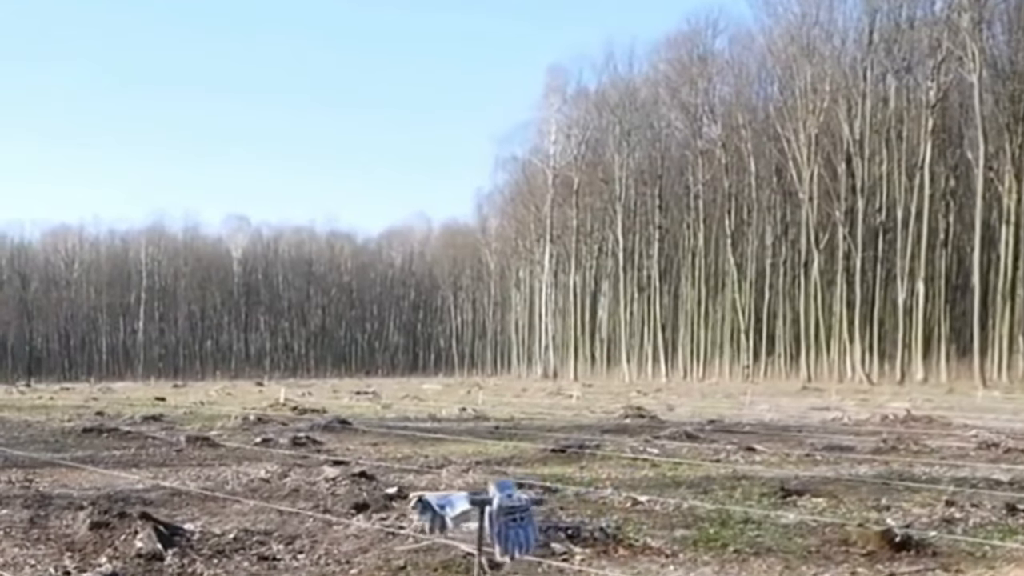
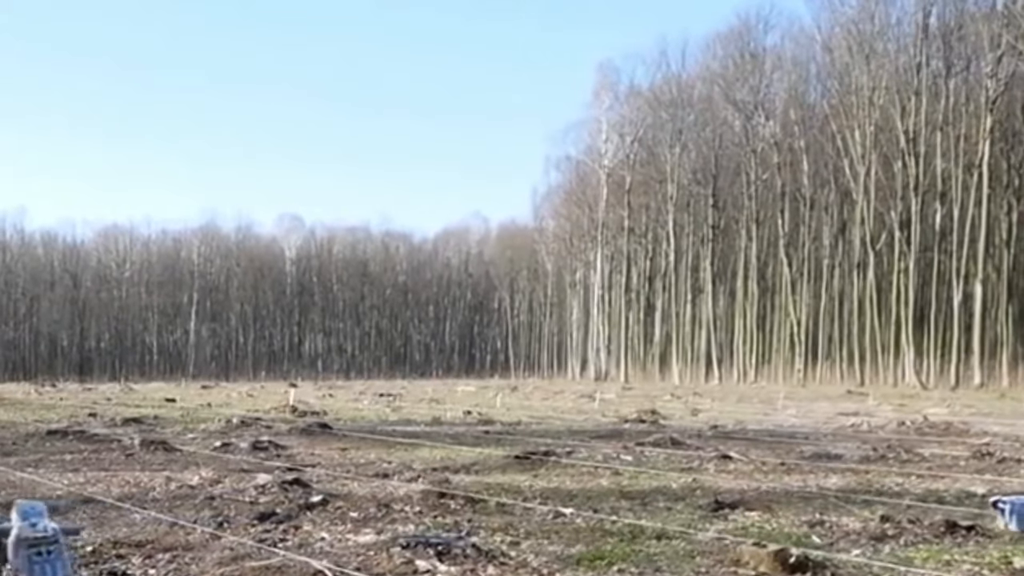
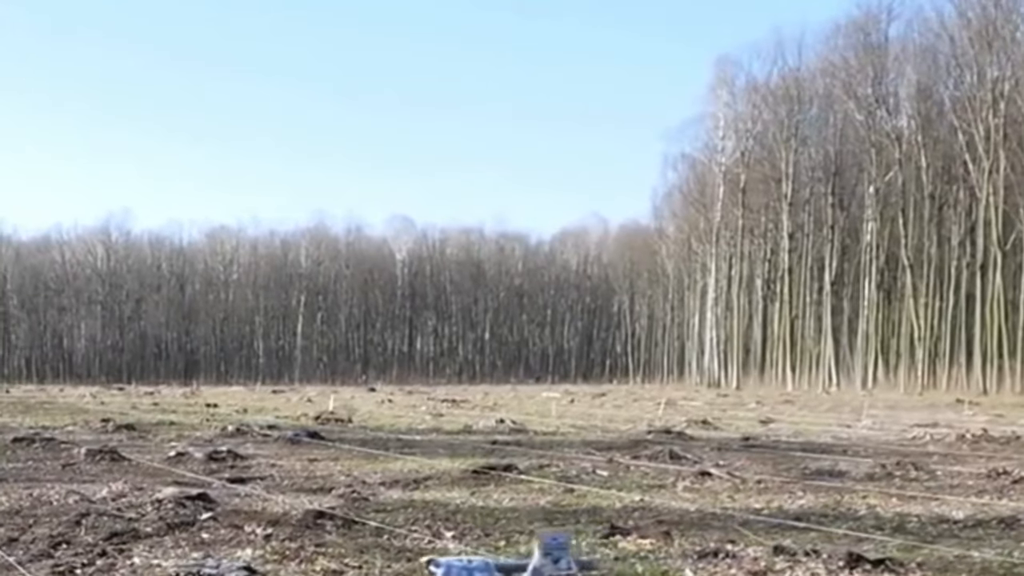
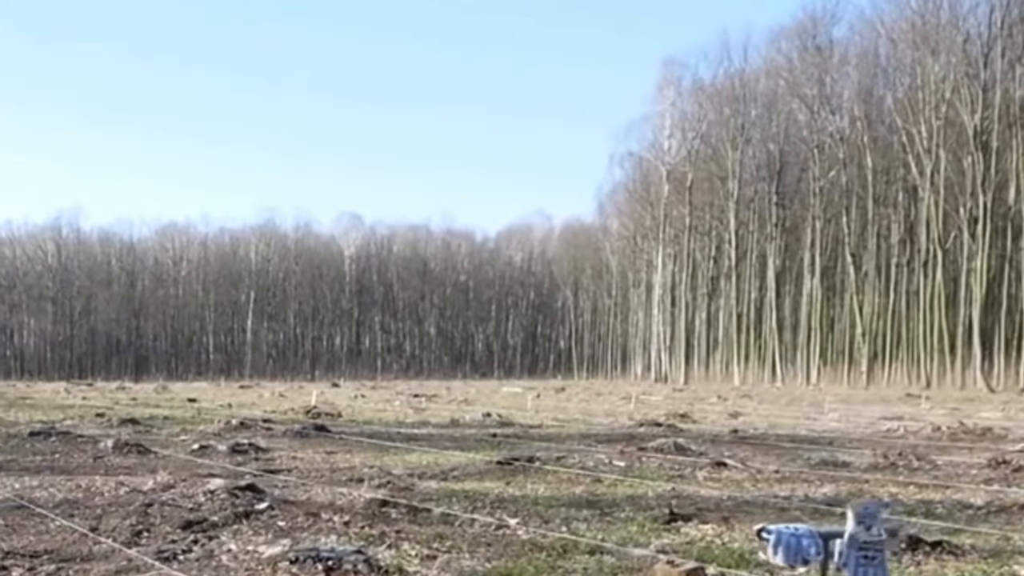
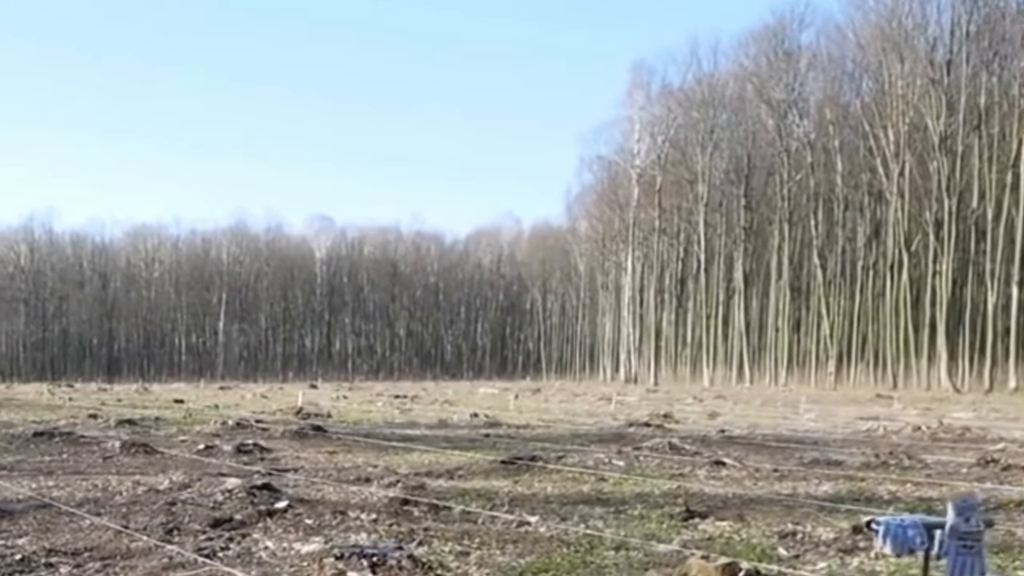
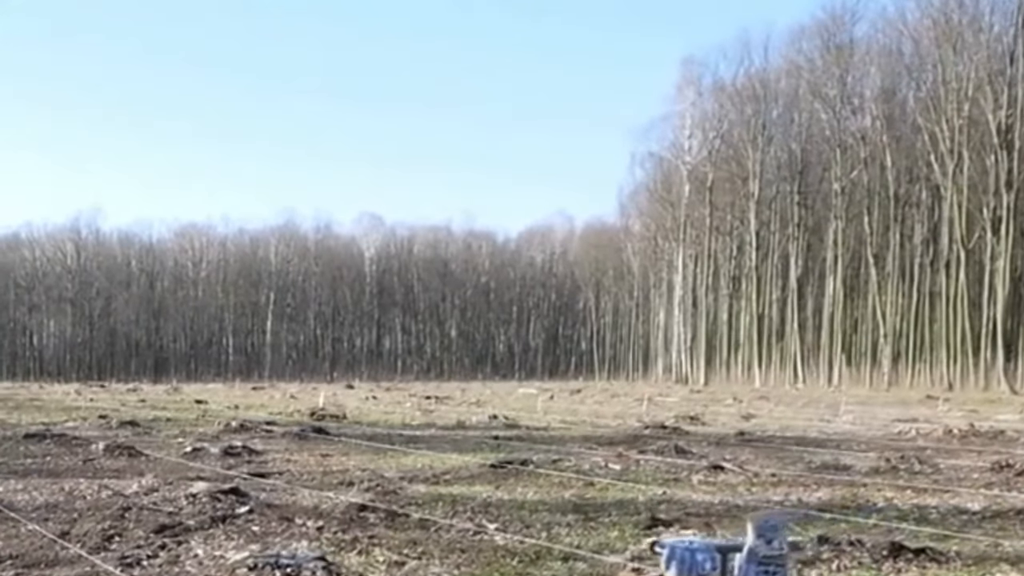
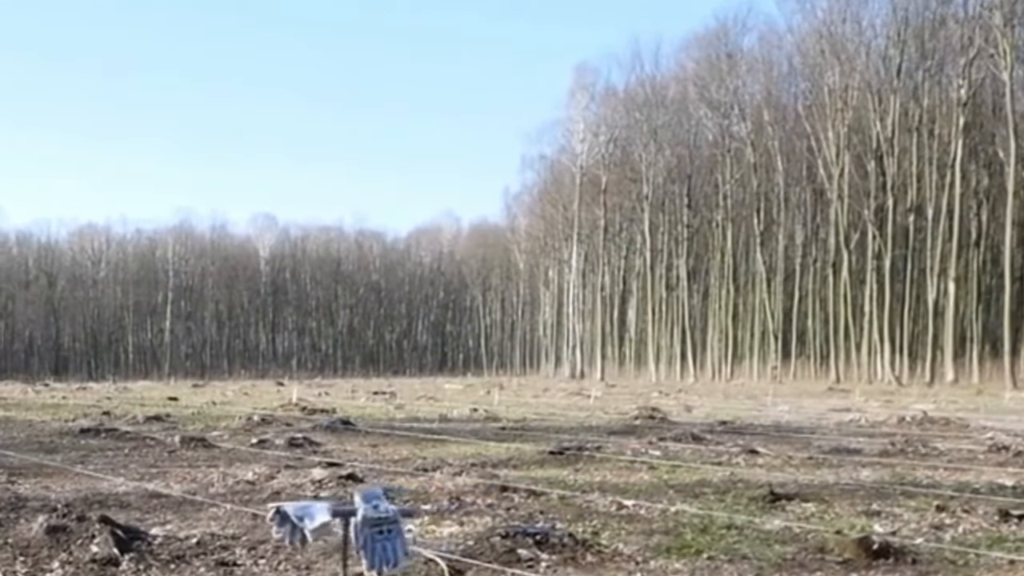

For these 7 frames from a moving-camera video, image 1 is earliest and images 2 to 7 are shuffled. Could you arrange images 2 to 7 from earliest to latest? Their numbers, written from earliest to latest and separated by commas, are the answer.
7, 2, 5, 4, 6, 3
